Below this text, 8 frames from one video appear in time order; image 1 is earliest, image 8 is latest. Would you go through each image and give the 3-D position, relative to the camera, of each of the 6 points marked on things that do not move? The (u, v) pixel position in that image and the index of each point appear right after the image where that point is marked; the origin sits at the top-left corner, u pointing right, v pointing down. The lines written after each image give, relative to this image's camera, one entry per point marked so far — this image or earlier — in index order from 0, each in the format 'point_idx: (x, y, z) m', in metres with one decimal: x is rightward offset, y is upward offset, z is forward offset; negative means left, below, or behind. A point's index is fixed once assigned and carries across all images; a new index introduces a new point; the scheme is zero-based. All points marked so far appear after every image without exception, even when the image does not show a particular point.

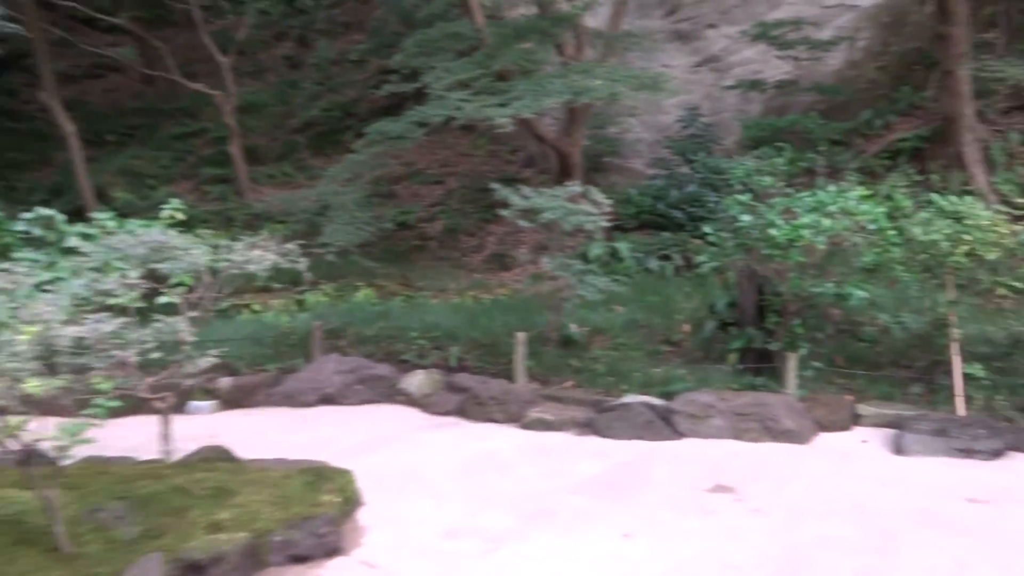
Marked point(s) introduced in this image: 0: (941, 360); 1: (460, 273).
0: (+3.2, -0.5, +5.9) m
1: (-0.7, +0.2, +9.8) m
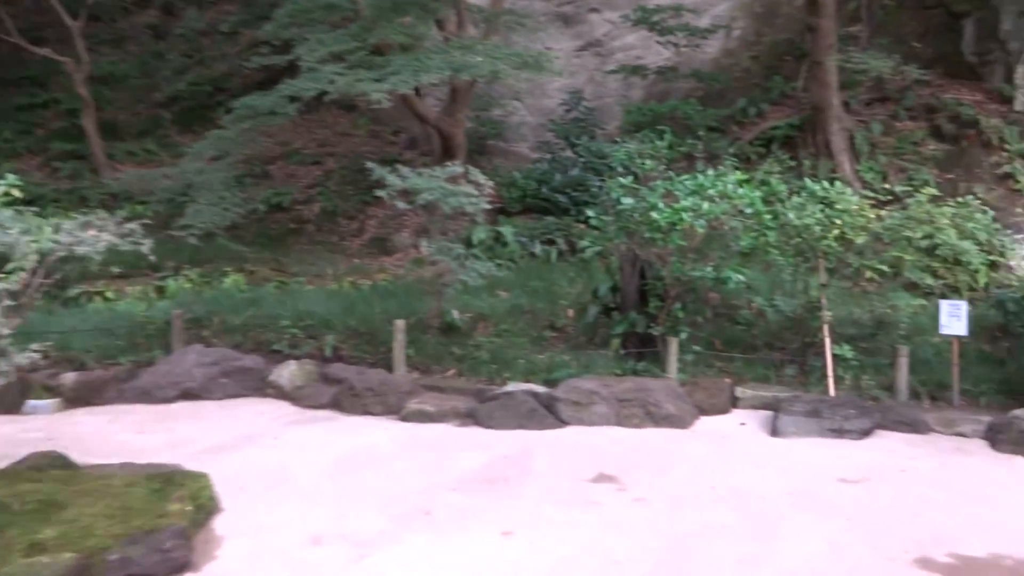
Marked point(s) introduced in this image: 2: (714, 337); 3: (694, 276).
0: (+2.3, -0.4, +6.1) m
1: (-2.1, +0.4, +9.4) m
2: (+1.6, -0.4, +6.3) m
3: (+1.3, +0.1, +5.8) m
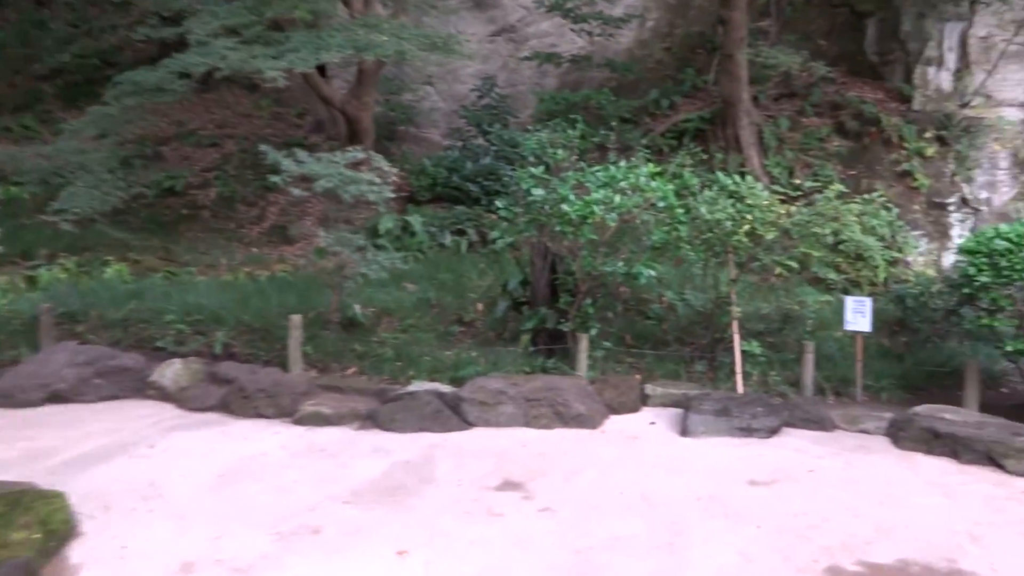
0: (+1.6, -0.4, +6.0) m
1: (-3.1, +0.5, +8.8) m
2: (+0.9, -0.3, +6.1) m
3: (+0.7, +0.1, +5.6) m
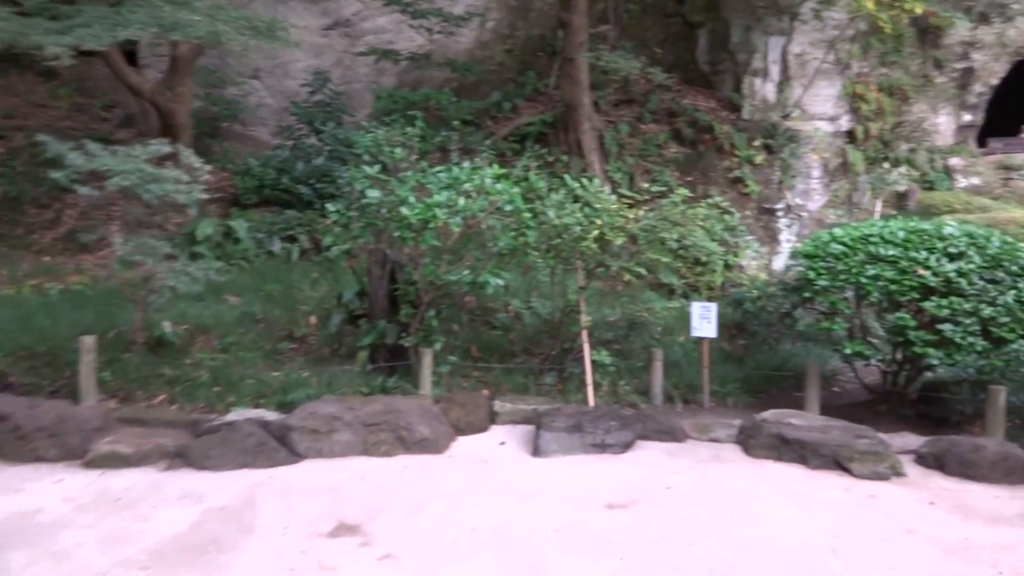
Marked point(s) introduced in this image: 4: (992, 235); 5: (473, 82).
0: (+0.4, -0.4, +5.8) m
1: (-4.8, +0.3, +7.6) m
2: (-0.3, -0.4, +5.8) m
3: (-0.4, 0.0, +5.2) m
4: (+2.9, +0.3, +4.8) m
5: (-0.5, +2.6, +10.0) m
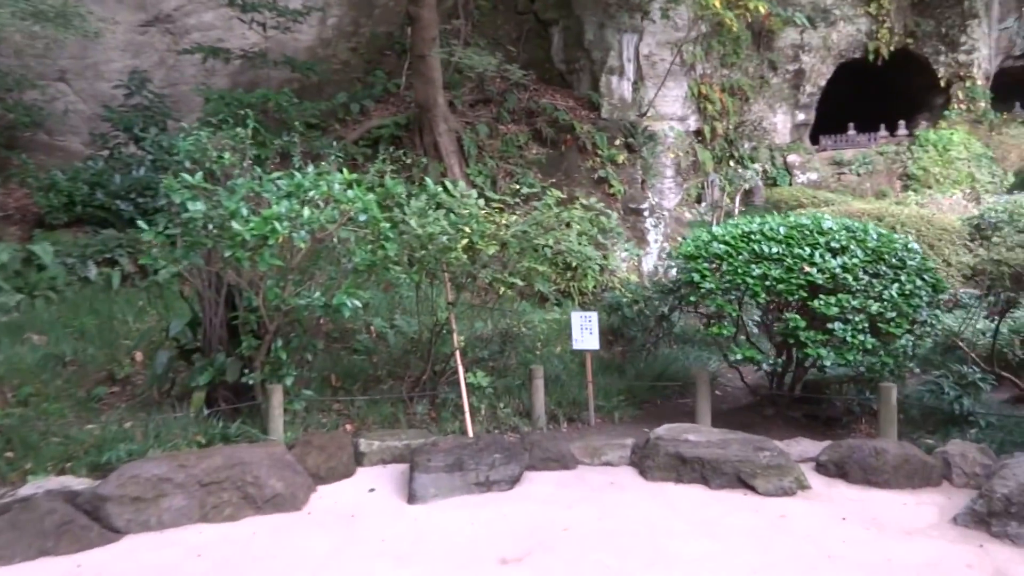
0: (-0.5, -0.5, +5.2) m
1: (-6.0, -0.1, +6.1) m
2: (-1.2, -0.6, +5.0) m
3: (-1.2, -0.1, +4.5) m
4: (+2.1, +0.4, +4.7) m
5: (-2.3, +2.4, +9.2) m
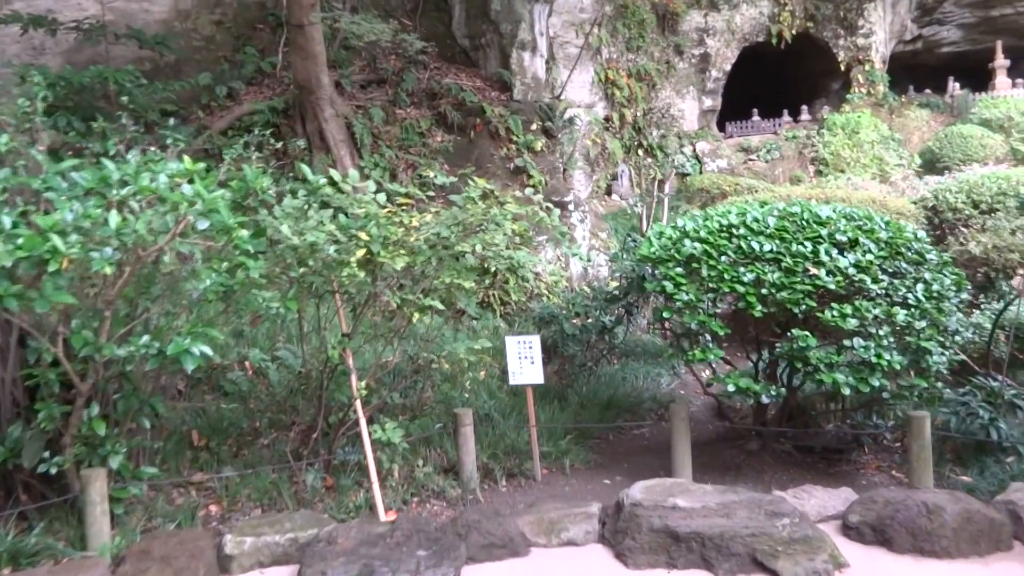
0: (-0.9, -0.7, +3.9) m
1: (-6.4, -0.5, +4.1) m
2: (-1.6, -0.7, +3.7) m
3: (-1.6, -0.3, +3.1) m
4: (+1.7, +0.3, +3.7) m
5: (-3.3, +2.2, +7.7) m
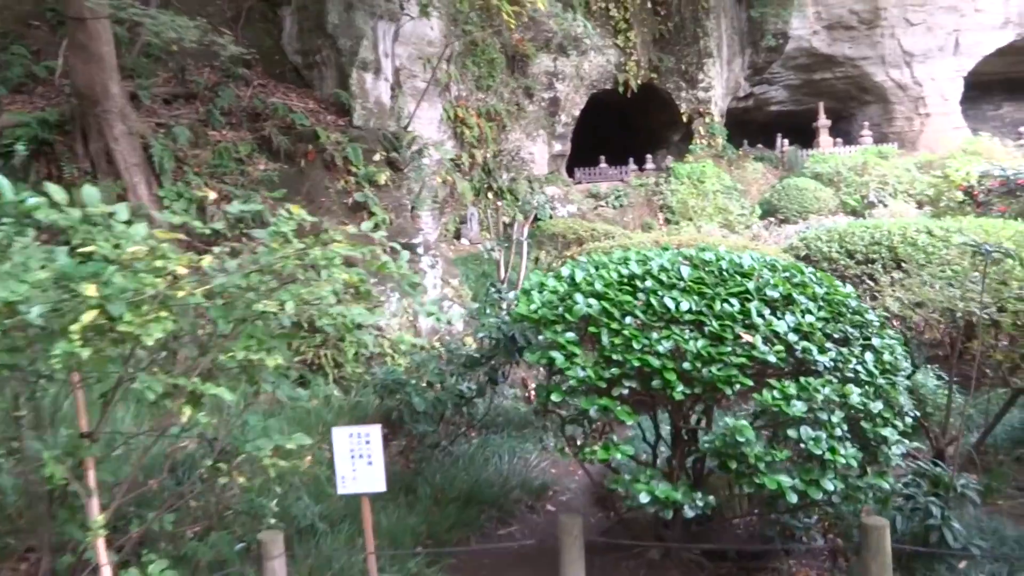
0: (-1.5, -0.9, +2.7) m
1: (-7.0, -0.7, +1.7) m
2: (-2.1, -1.0, +2.3) m
3: (-2.0, -0.5, +1.8) m
4: (+1.1, +0.1, +3.0) m
5: (-4.6, +1.8, +6.0) m
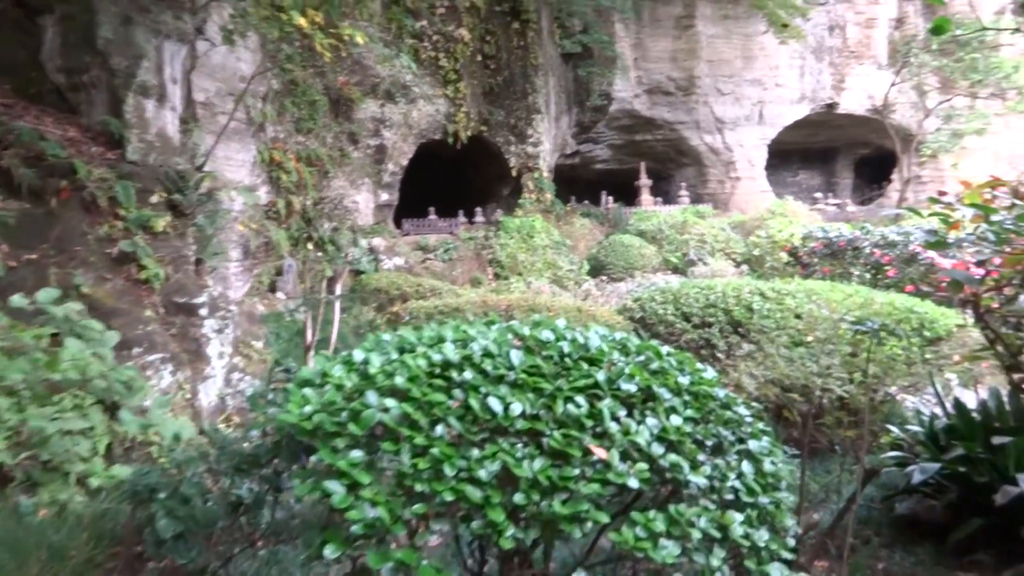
0: (-2.0, -1.1, +1.5) m
1: (-7.2, -0.8, -0.6) m
2: (-2.5, -1.1, +0.9) m
3: (-2.3, -0.6, +0.5) m
4: (+0.4, -0.2, +2.4) m
5: (-5.8, +1.3, +4.2) m
